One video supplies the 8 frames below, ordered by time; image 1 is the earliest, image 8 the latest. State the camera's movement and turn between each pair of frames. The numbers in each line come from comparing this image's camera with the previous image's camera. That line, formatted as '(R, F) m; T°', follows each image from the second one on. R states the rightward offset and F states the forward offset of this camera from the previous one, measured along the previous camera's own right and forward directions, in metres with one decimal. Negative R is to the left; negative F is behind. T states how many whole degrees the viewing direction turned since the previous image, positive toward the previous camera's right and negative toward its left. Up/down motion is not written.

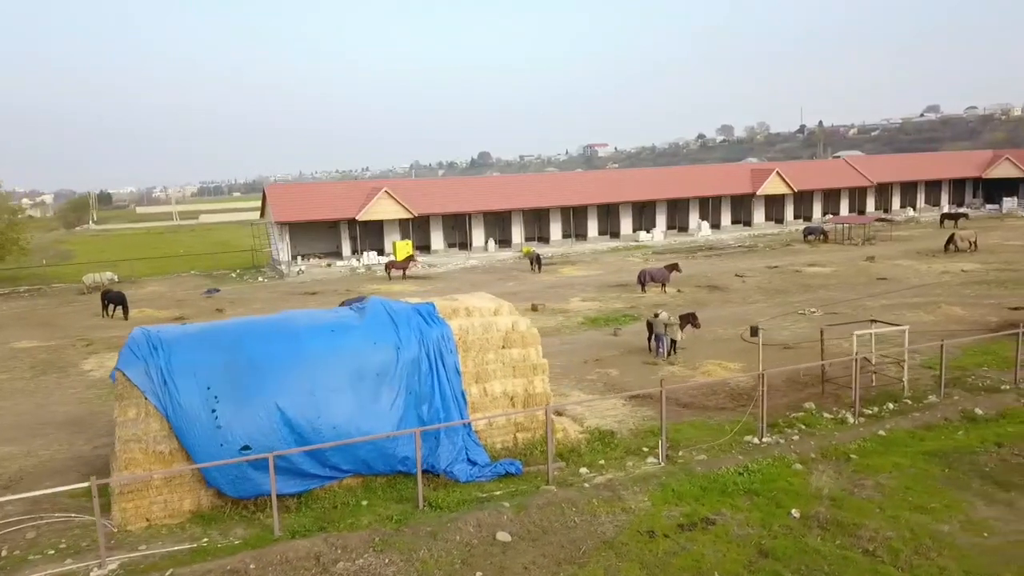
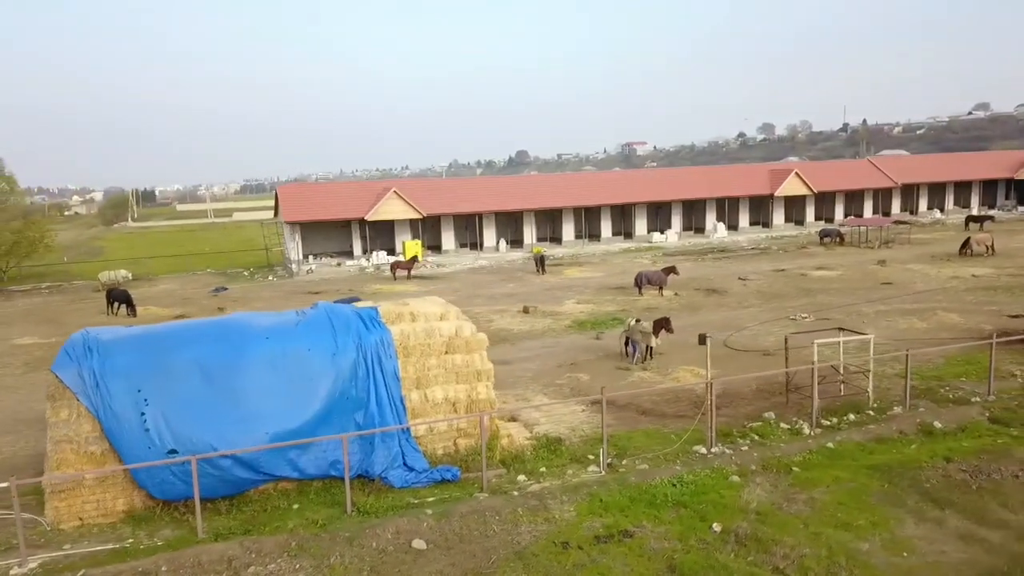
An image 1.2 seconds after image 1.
(+1.3, +0.1) m; -3°
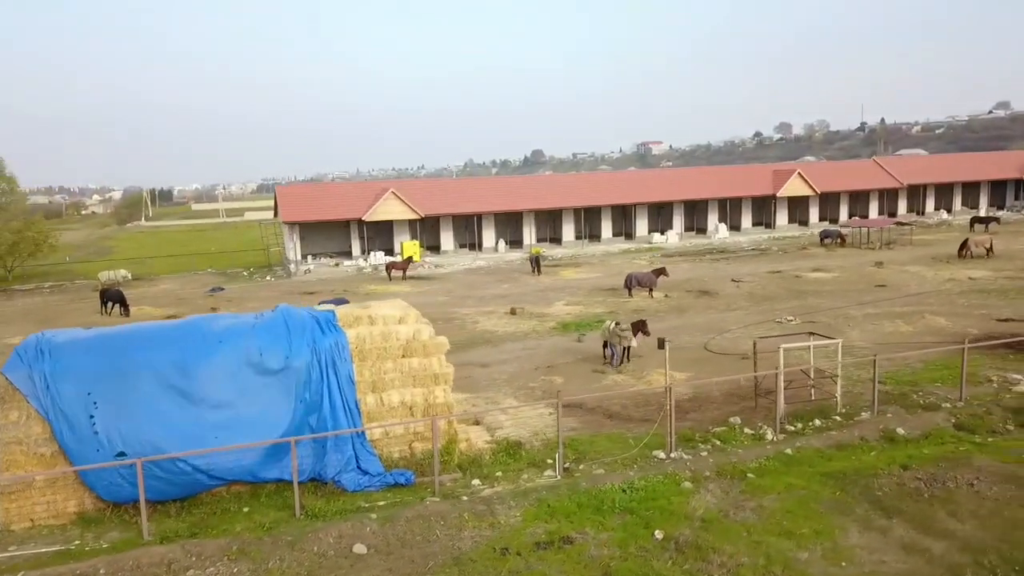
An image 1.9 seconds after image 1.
(+0.8, 0.0) m; -1°
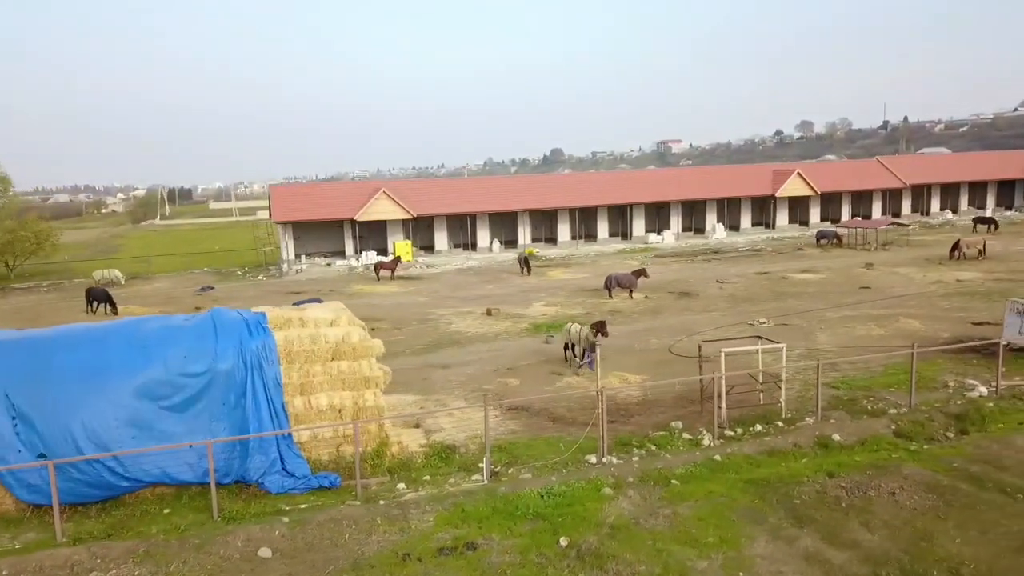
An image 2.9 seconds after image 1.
(+1.3, +0.1) m; -1°
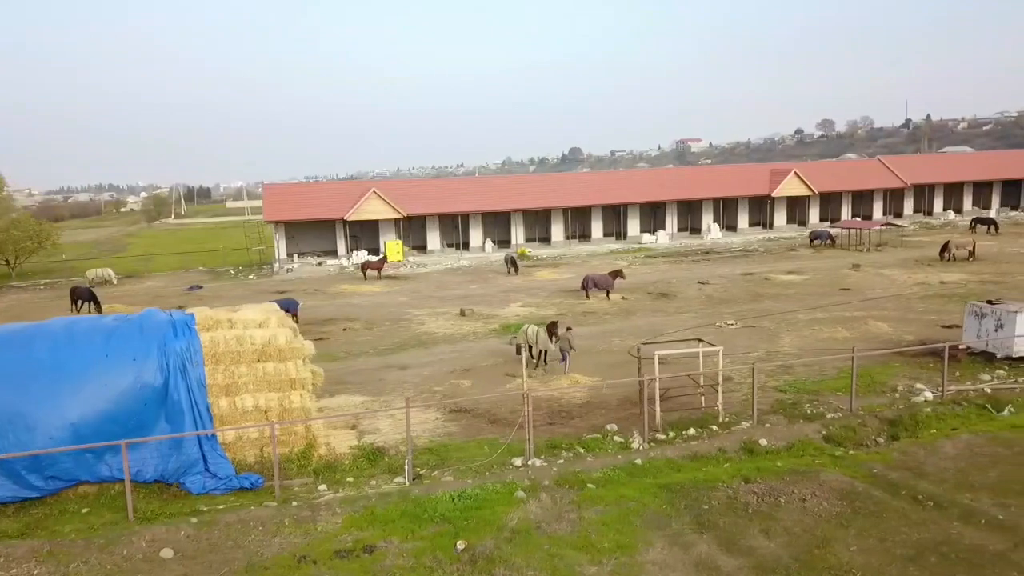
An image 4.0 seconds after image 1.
(+1.3, 0.0) m; -1°
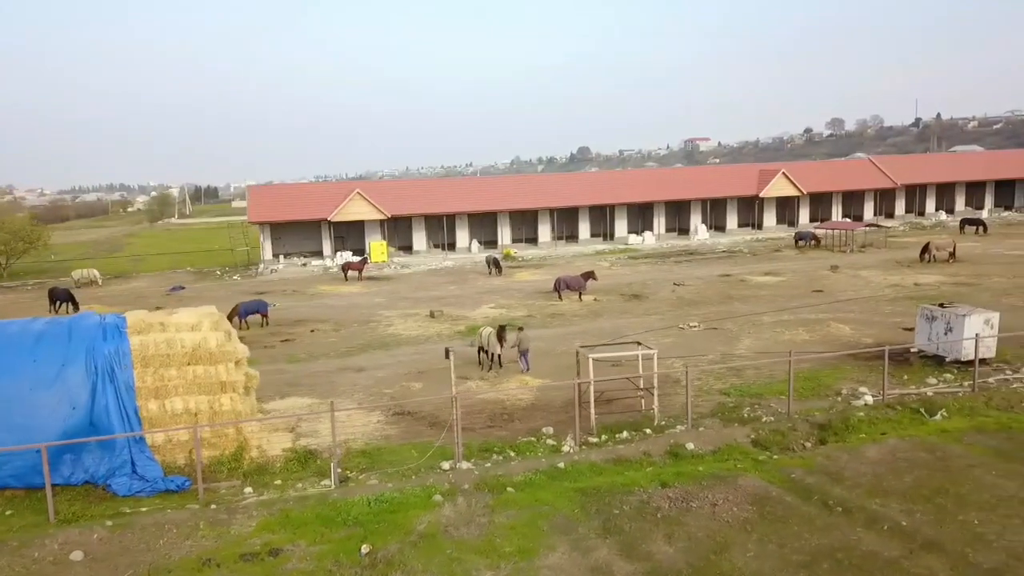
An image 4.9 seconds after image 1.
(+1.1, 0.0) m; -1°
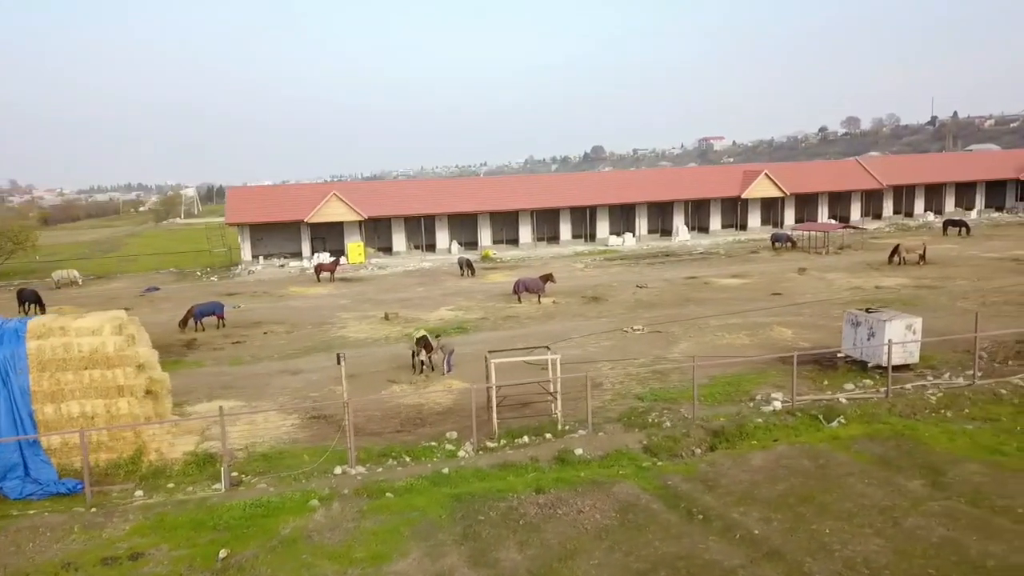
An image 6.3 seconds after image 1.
(+1.7, 0.0) m; -1°
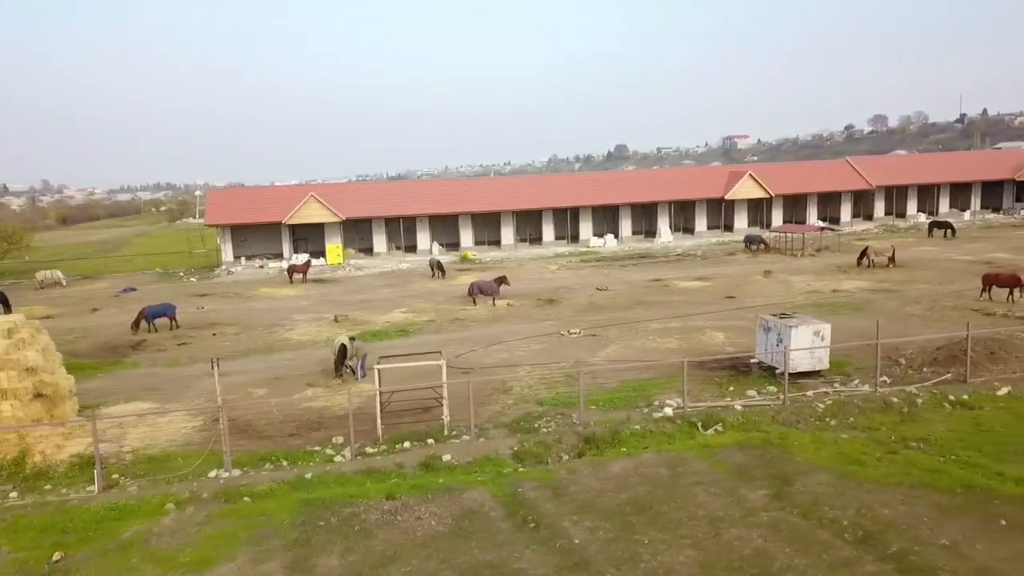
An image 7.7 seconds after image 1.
(+2.2, 0.0) m; -2°
